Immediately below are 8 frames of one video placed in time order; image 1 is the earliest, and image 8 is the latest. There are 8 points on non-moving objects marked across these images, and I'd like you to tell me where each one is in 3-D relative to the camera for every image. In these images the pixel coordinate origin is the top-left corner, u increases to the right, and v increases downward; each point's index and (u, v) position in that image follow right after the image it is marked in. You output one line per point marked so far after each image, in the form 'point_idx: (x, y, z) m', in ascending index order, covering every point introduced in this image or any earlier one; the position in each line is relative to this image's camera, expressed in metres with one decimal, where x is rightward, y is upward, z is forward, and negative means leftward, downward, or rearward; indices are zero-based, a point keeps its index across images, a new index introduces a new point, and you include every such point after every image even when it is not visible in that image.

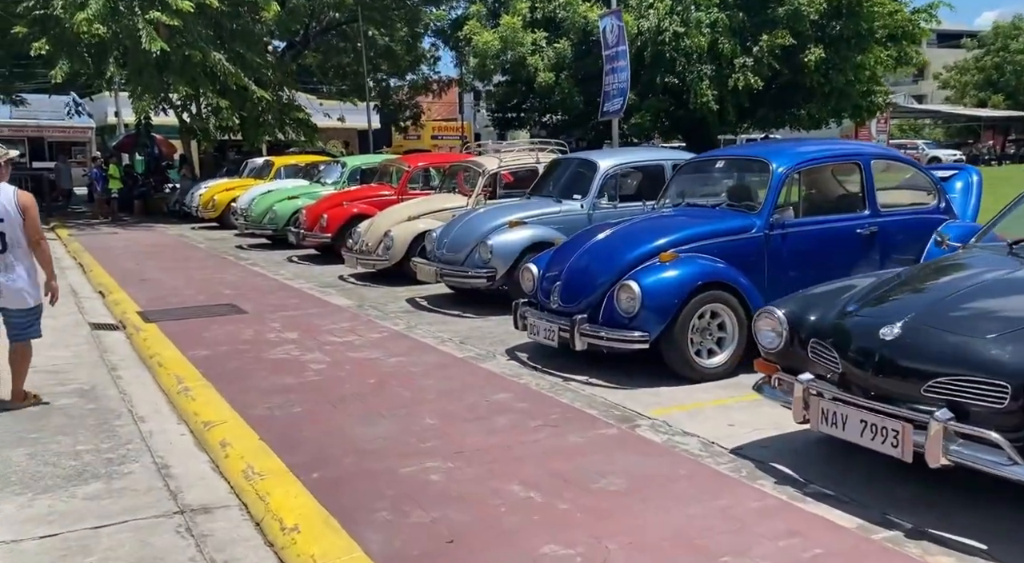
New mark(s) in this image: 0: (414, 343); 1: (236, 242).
0: (-0.8, -0.5, +7.7) m
1: (-5.6, +0.8, +18.5) m
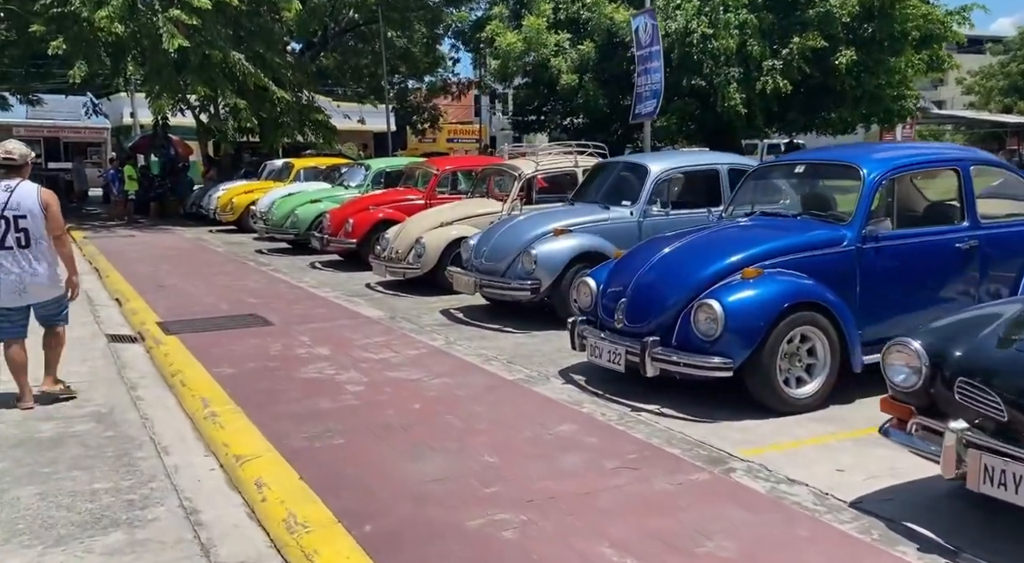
0: (-0.4, -0.6, +7.1) m
1: (-5.1, +0.7, +18.0) m
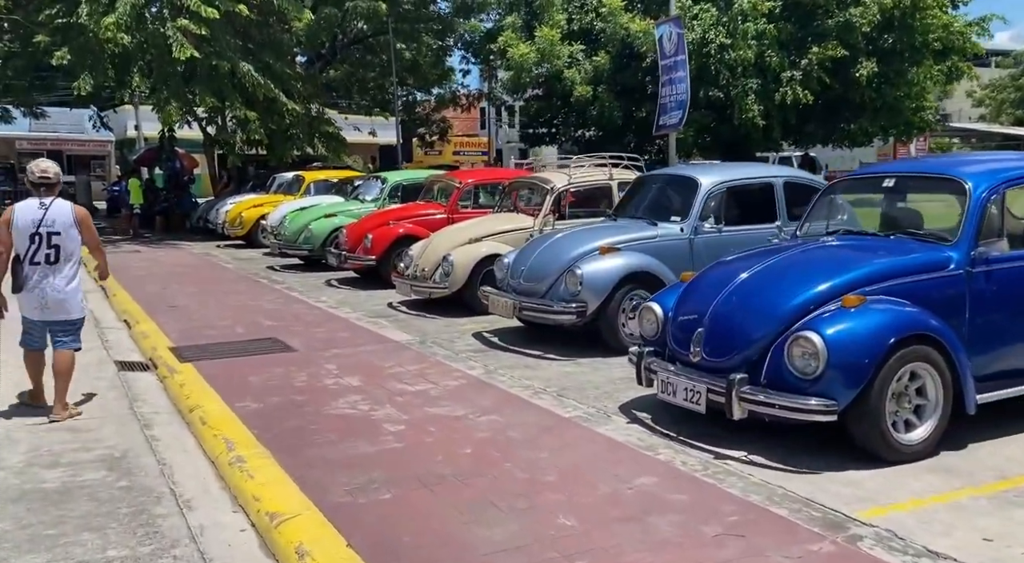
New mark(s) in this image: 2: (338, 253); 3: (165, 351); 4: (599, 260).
0: (-0.1, -0.8, +6.5) m
1: (-4.7, +0.4, +17.4) m
2: (-2.6, +0.4, +13.6) m
3: (-3.2, -0.6, +8.4) m
4: (+0.7, +0.2, +7.7) m
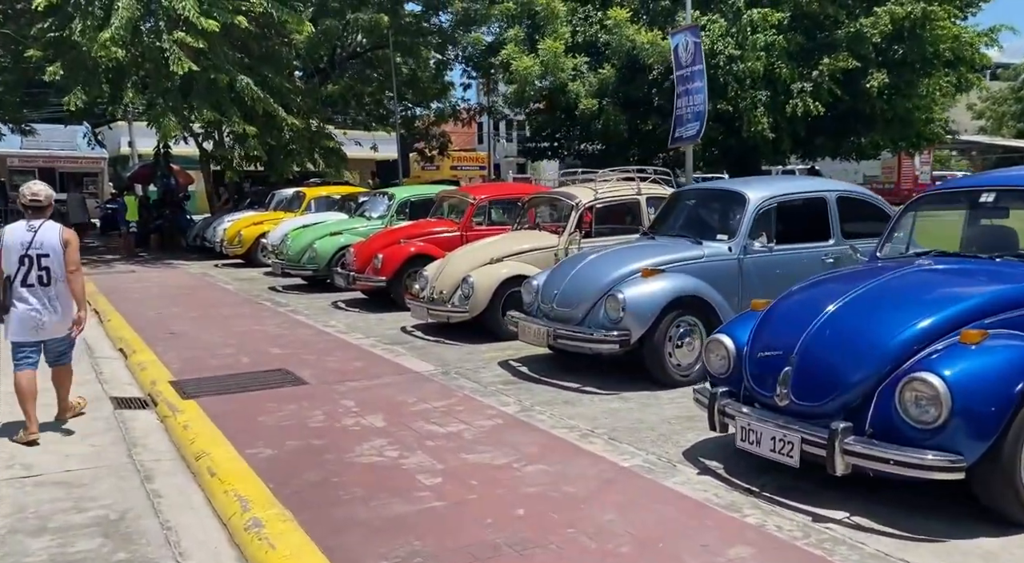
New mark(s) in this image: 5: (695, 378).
0: (+0.2, -1.0, +5.8) m
1: (-4.5, 0.0, +16.7) m
2: (-2.4, +0.1, +12.9) m
3: (-2.9, -0.9, +7.7) m
4: (+1.0, 0.0, +7.0) m
5: (+1.4, -0.8, +7.1) m
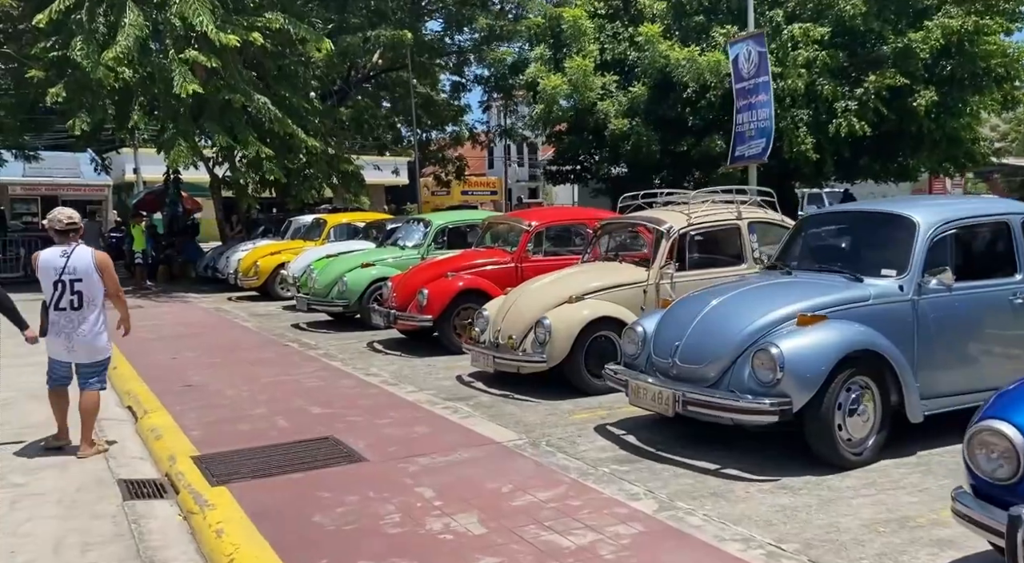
0: (+0.9, -1.3, +4.2) m
1: (-3.7, -0.6, +15.1) m
2: (-1.6, -0.4, +11.3) m
3: (-2.2, -1.2, +6.1) m
4: (+1.7, -0.3, +5.5) m
5: (+2.2, -1.1, +5.5) m
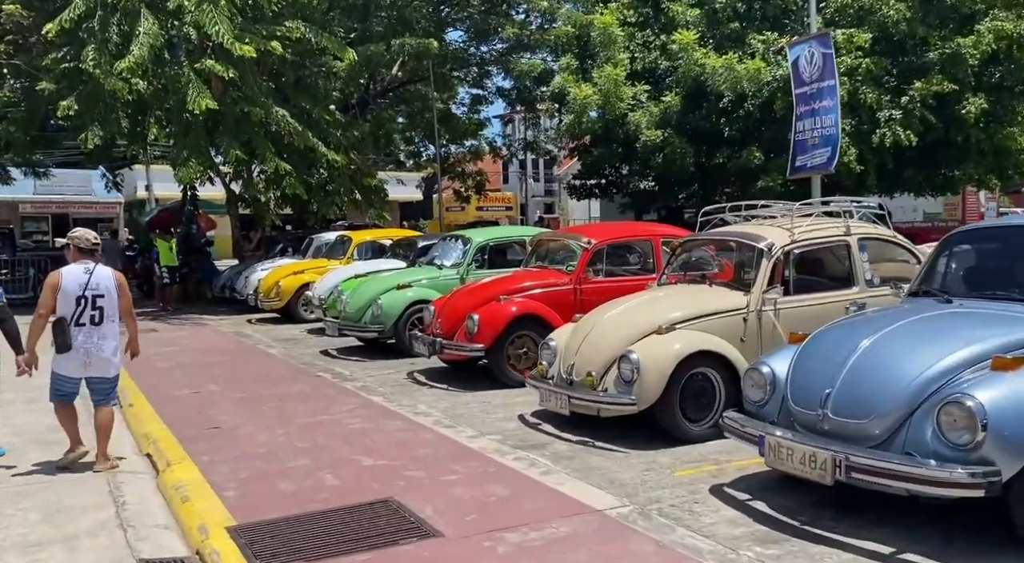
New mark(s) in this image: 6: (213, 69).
0: (+1.5, -1.4, +3.1) m
1: (-3.0, -1.0, +14.0) m
2: (-1.0, -0.6, +10.2) m
3: (-1.6, -1.4, +5.0) m
4: (+2.3, -0.5, +4.3) m
5: (+2.8, -1.2, +4.4) m
6: (-6.3, +4.6, +19.3) m
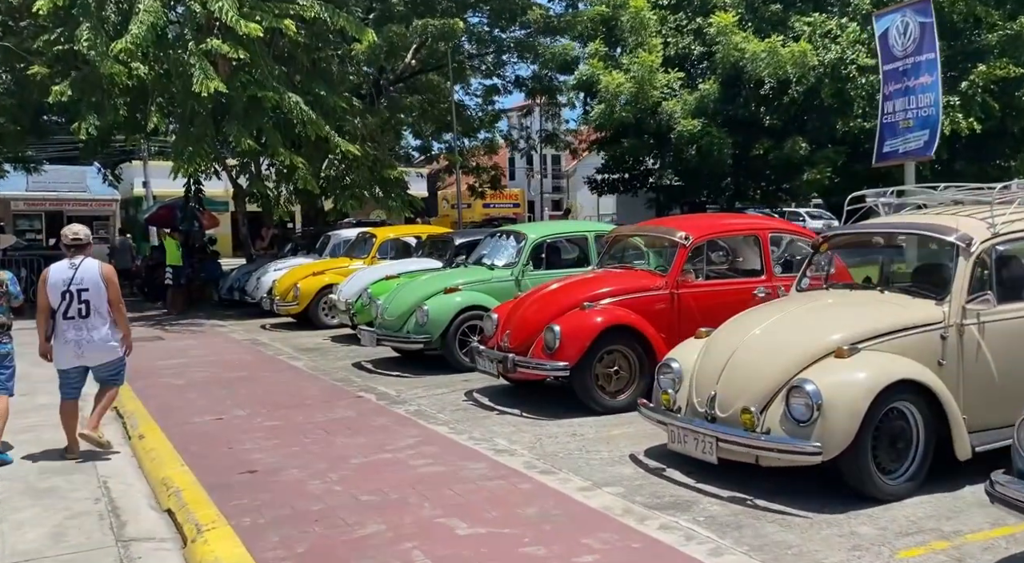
0: (+2.3, -1.5, +1.4) m
1: (-2.2, -1.0, +12.4) m
2: (-0.2, -0.7, +8.6) m
3: (-0.8, -1.5, +3.3) m
4: (+3.1, -0.5, +2.7) m
5: (+3.6, -1.3, +2.8) m
6: (-5.6, +4.5, +17.6) m
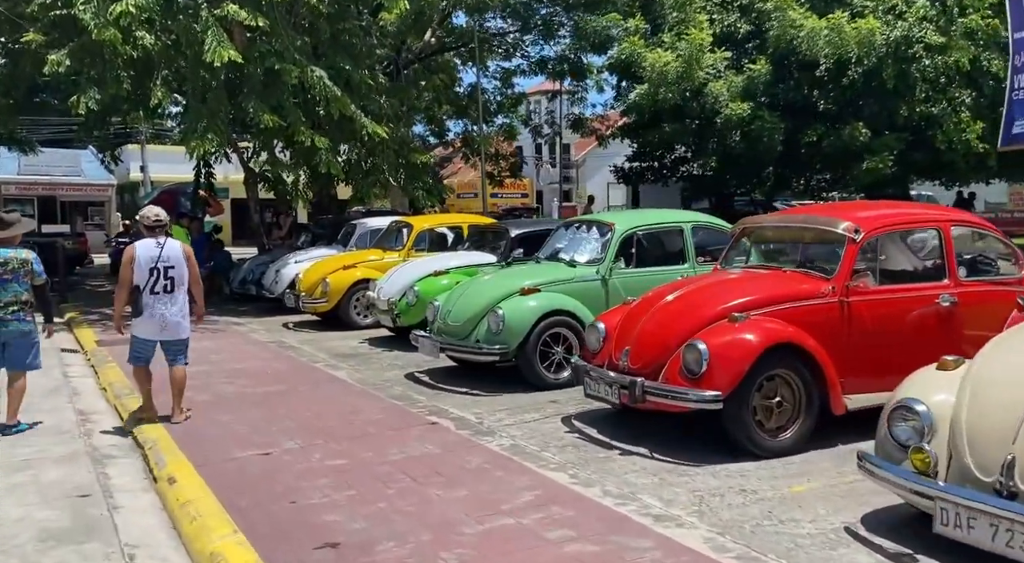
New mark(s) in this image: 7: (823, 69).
0: (+3.3, -1.6, -0.3) m
1: (-1.3, -1.0, +10.6) m
2: (+0.7, -0.7, +6.8) m
3: (+0.2, -1.6, +1.6) m
4: (+4.1, -0.7, +1.0) m
5: (+4.5, -1.4, +1.1) m
6: (-4.7, +4.6, +15.8) m
7: (+7.3, +5.0, +21.0) m
